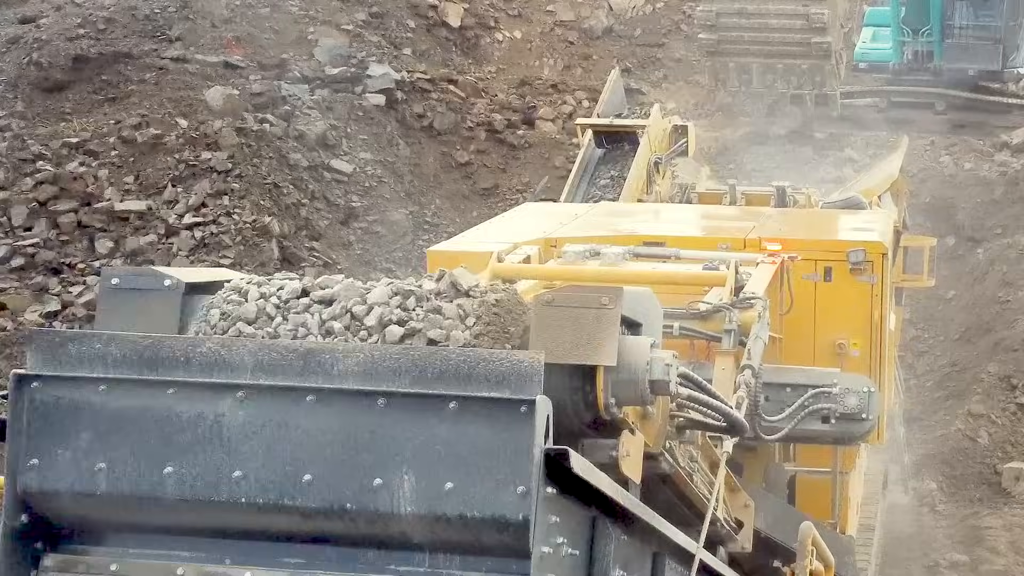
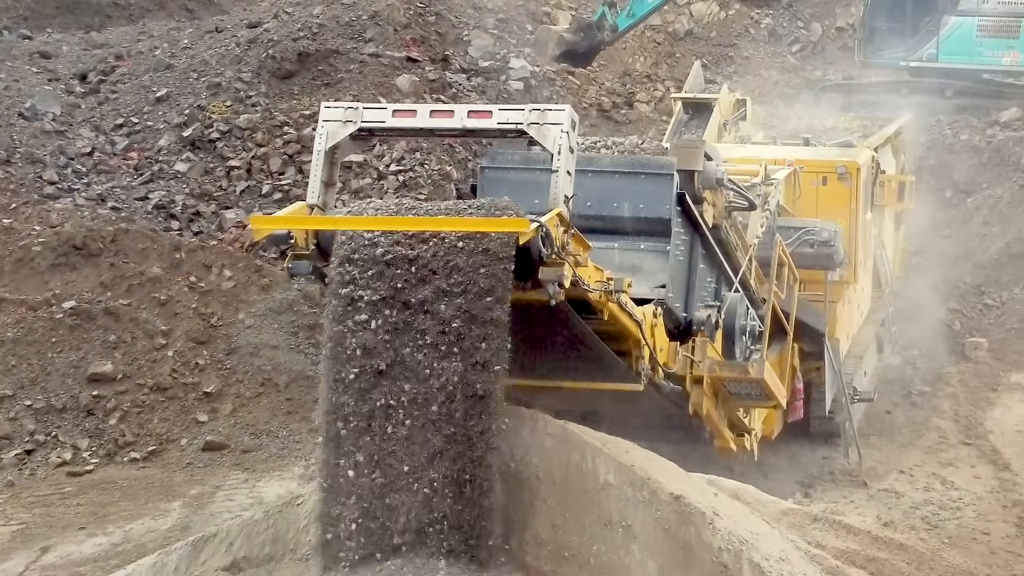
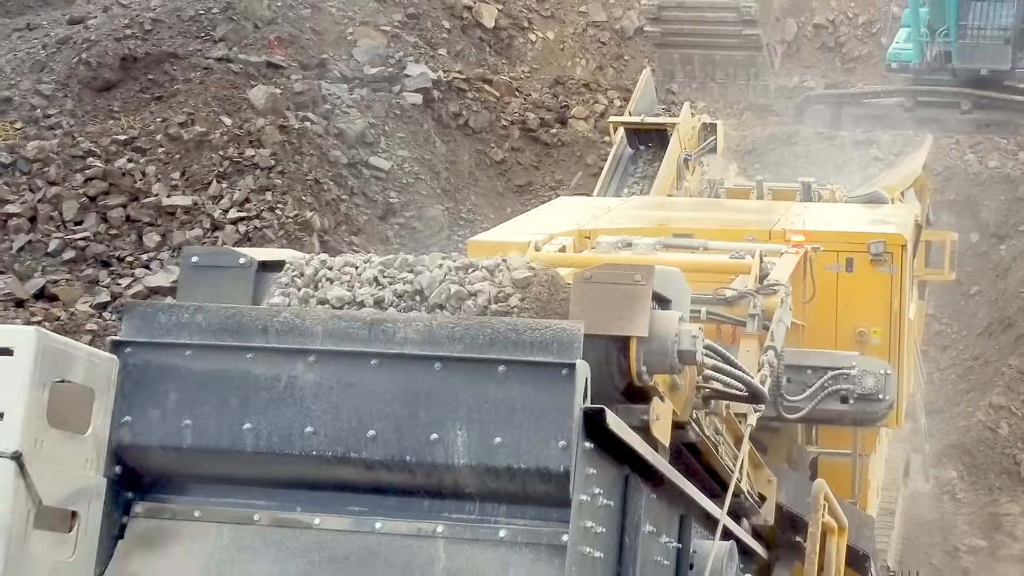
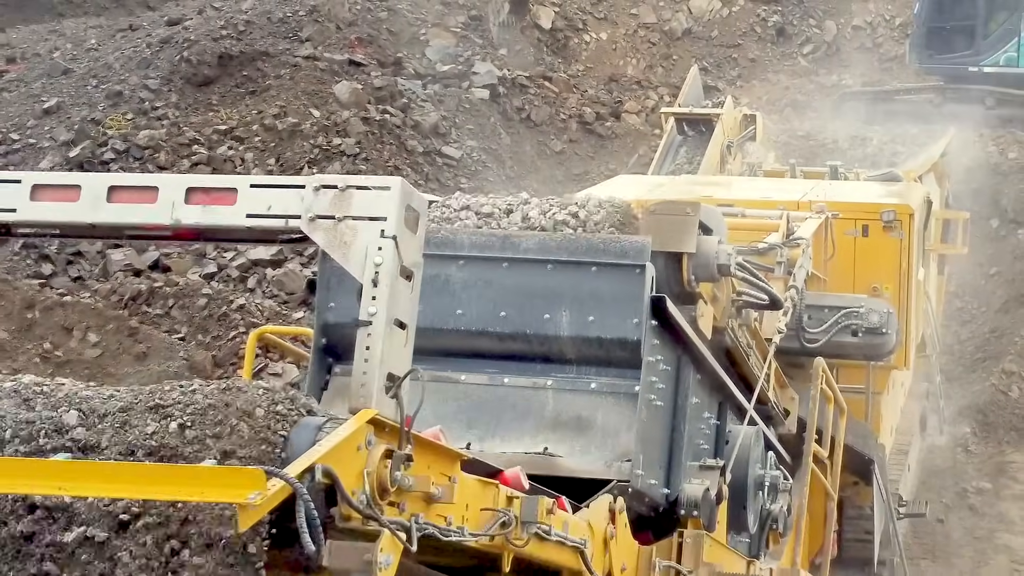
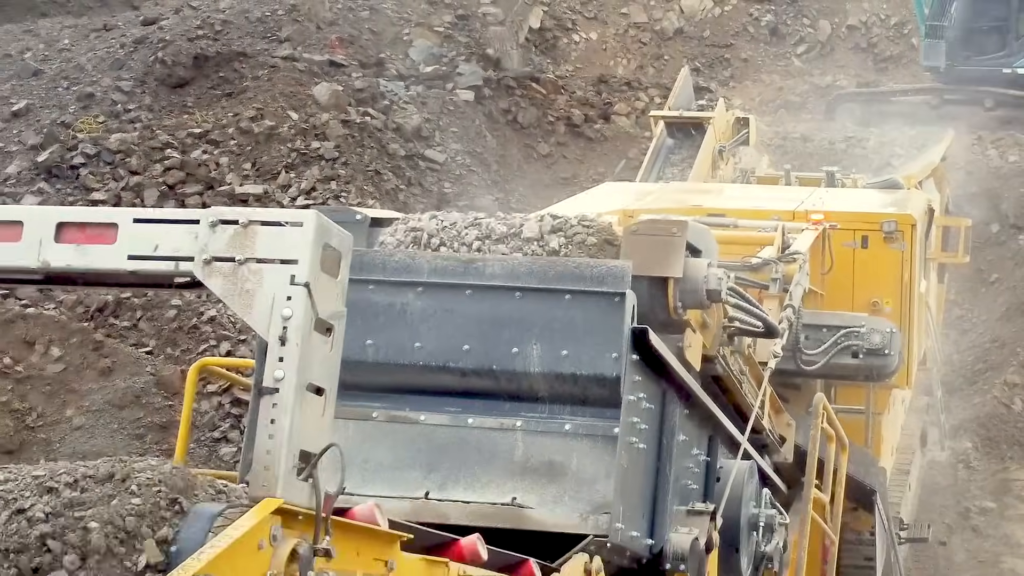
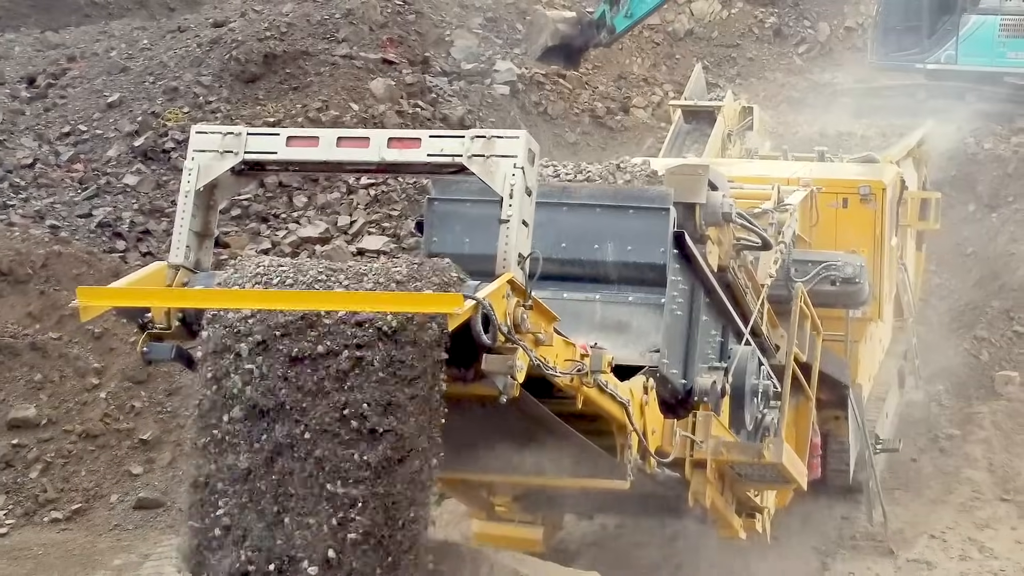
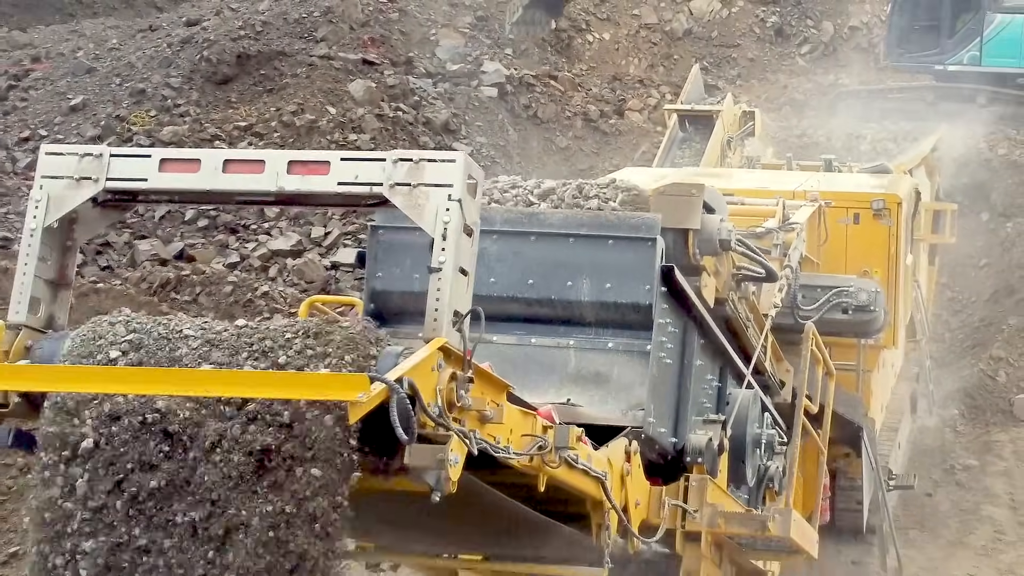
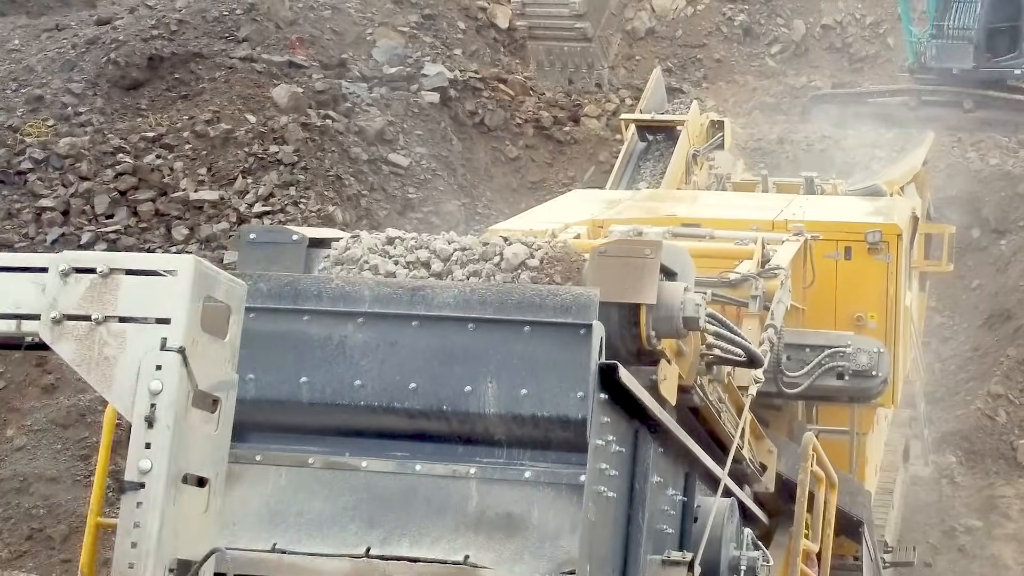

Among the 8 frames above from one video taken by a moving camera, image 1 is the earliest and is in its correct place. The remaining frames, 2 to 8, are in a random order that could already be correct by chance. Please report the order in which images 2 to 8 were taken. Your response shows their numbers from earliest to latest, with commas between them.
3, 8, 5, 4, 7, 6, 2
